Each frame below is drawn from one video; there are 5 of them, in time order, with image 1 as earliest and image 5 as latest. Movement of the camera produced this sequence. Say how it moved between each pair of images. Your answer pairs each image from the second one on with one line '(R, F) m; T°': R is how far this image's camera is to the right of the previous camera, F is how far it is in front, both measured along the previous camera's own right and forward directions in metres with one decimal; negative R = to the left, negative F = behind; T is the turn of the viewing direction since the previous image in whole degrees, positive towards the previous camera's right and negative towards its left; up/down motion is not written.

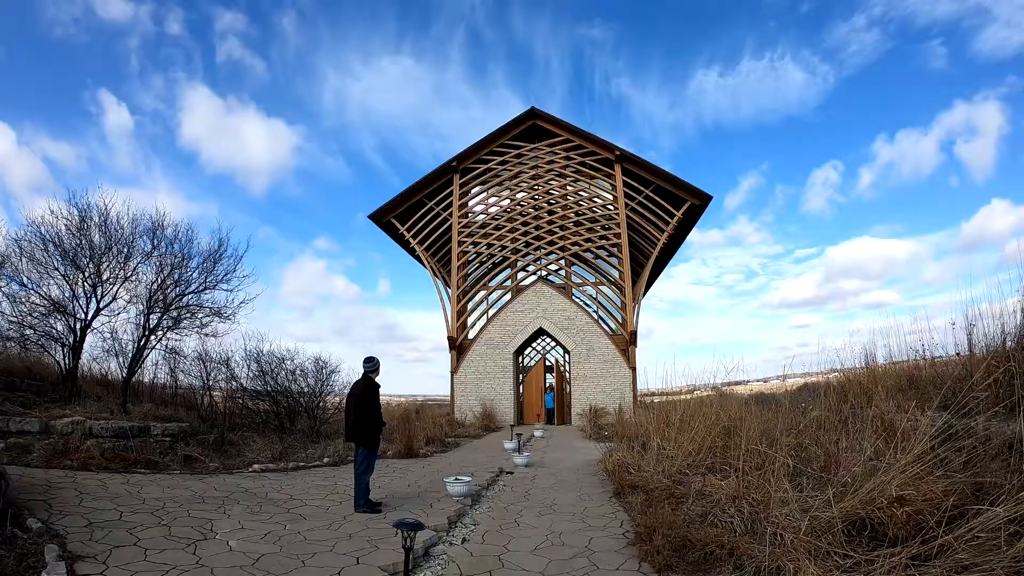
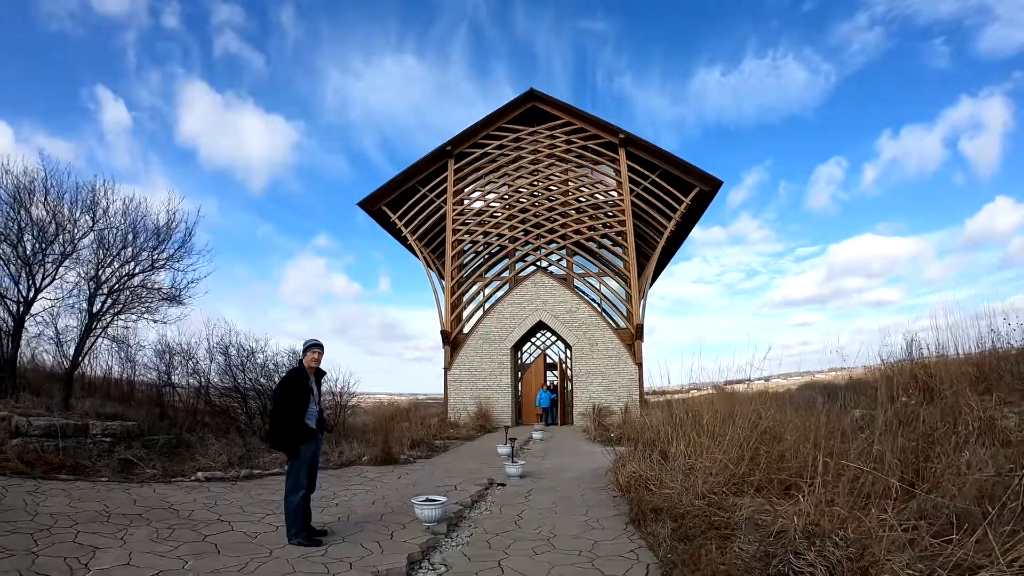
(+0.1, +1.4) m; 0°
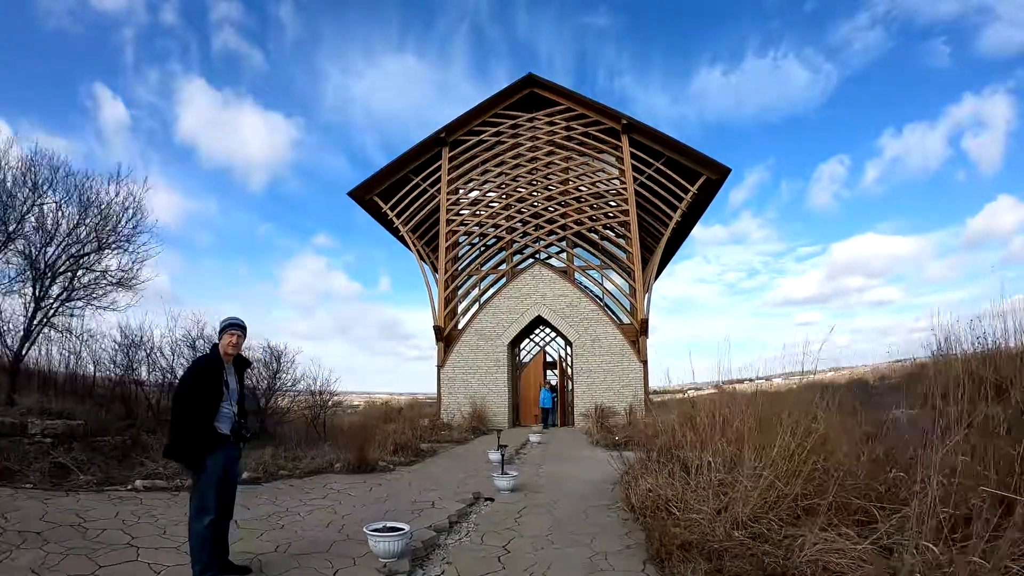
(+0.1, +1.1) m; 0°
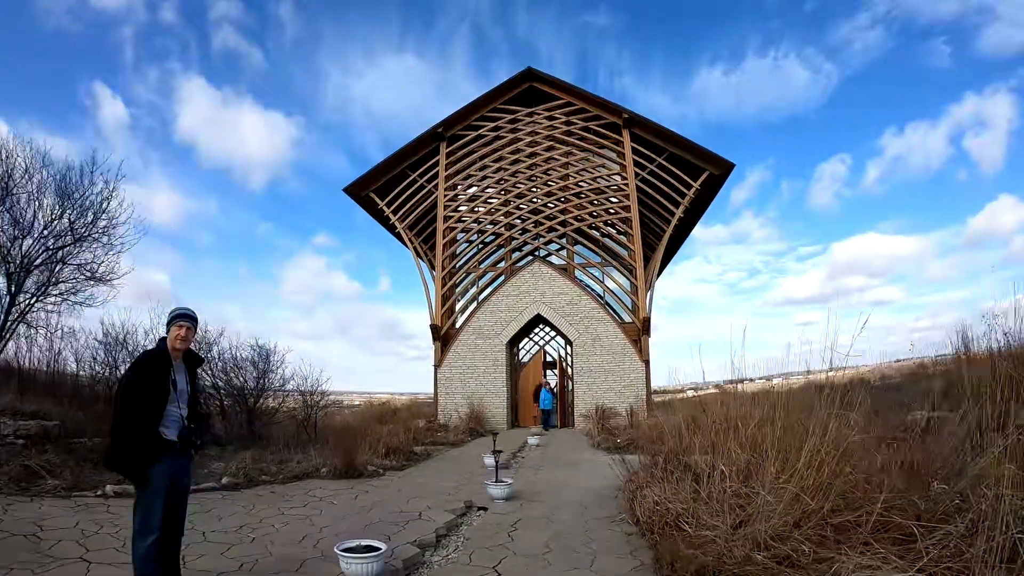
(+0.1, +0.5) m; 0°
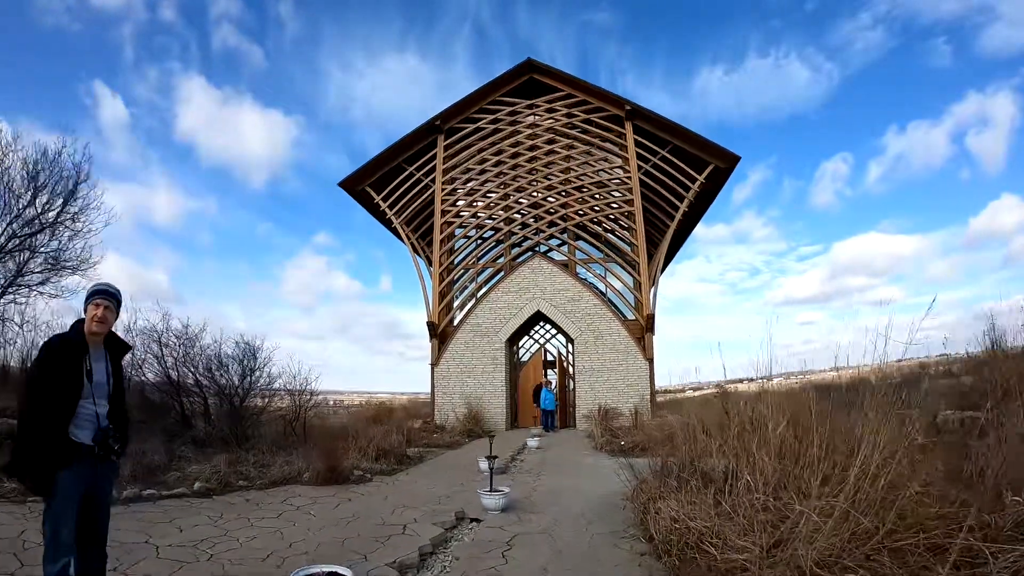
(0.0, +0.6) m; 0°
